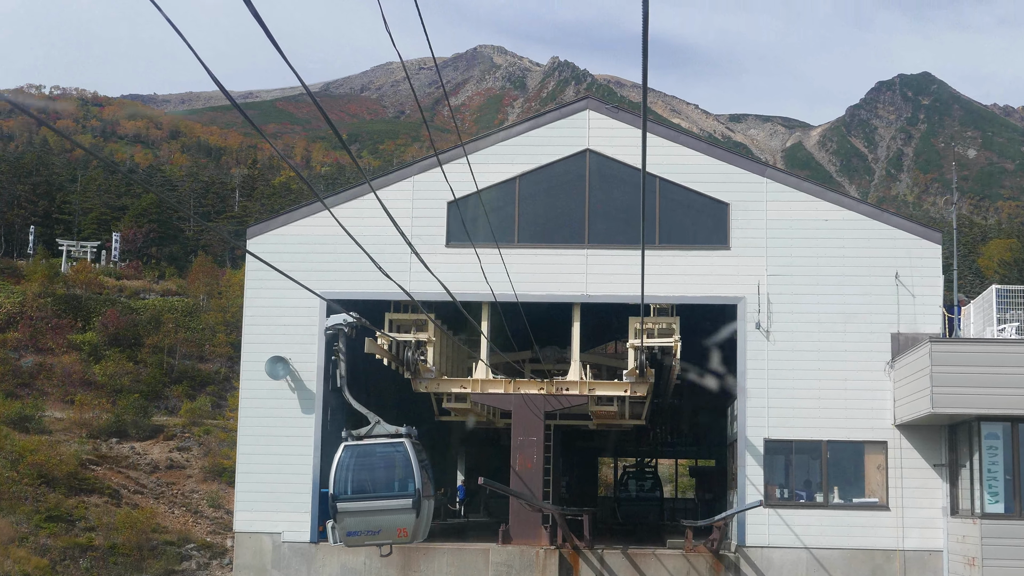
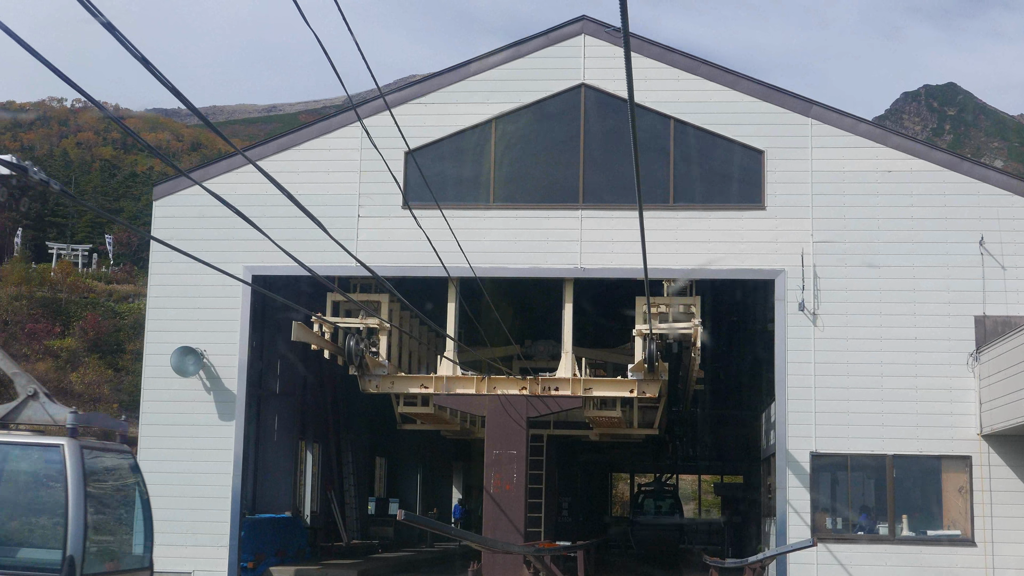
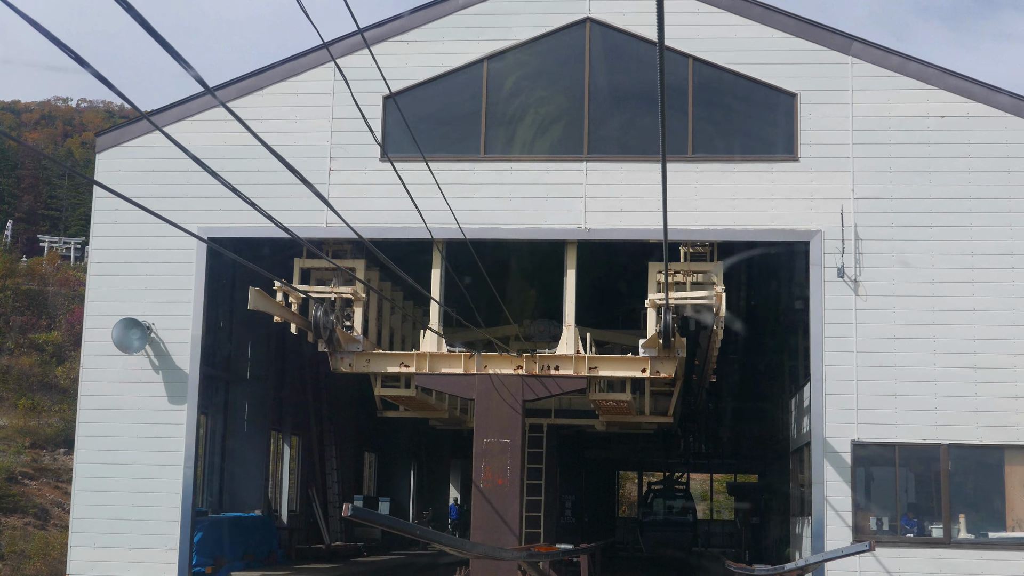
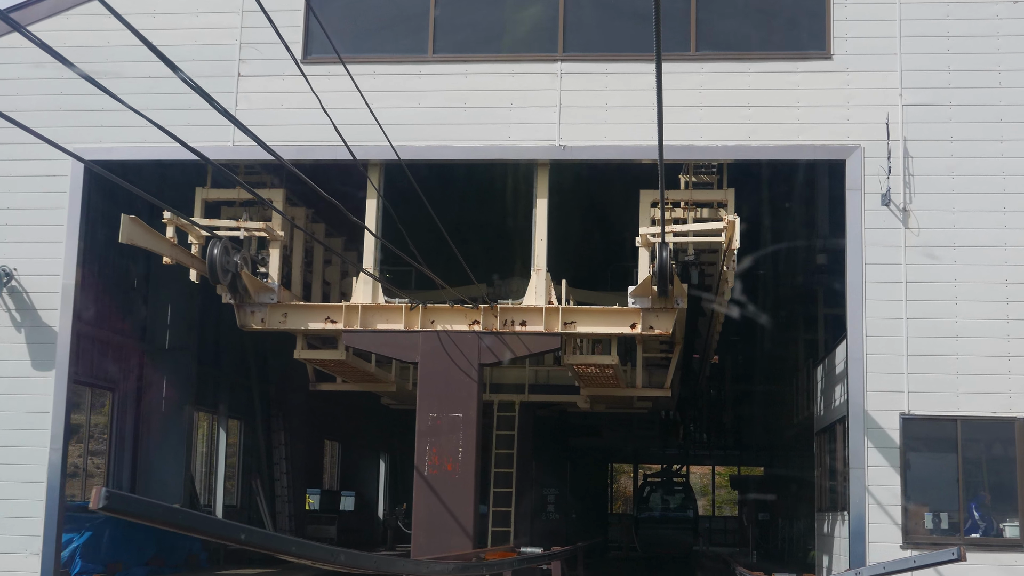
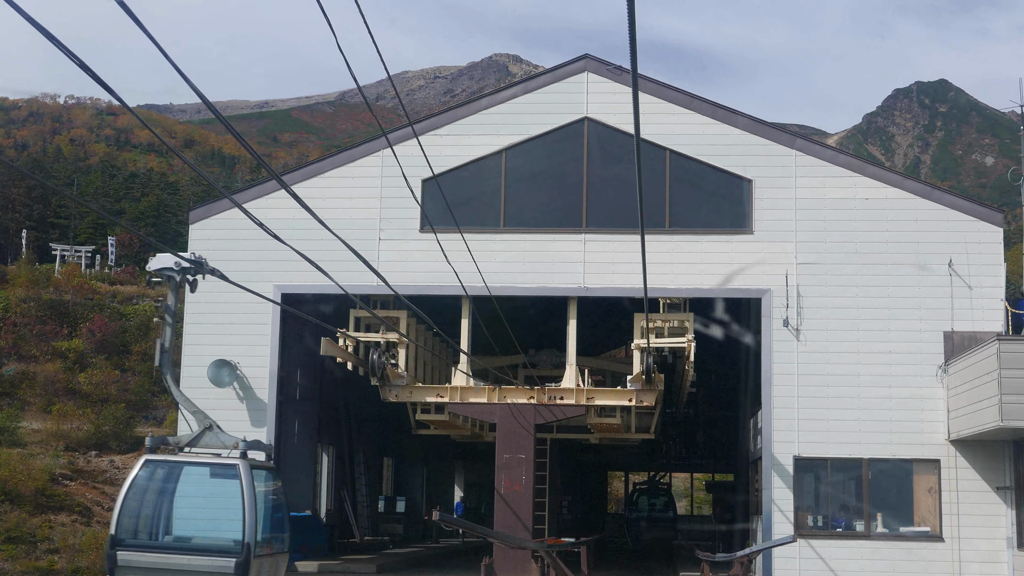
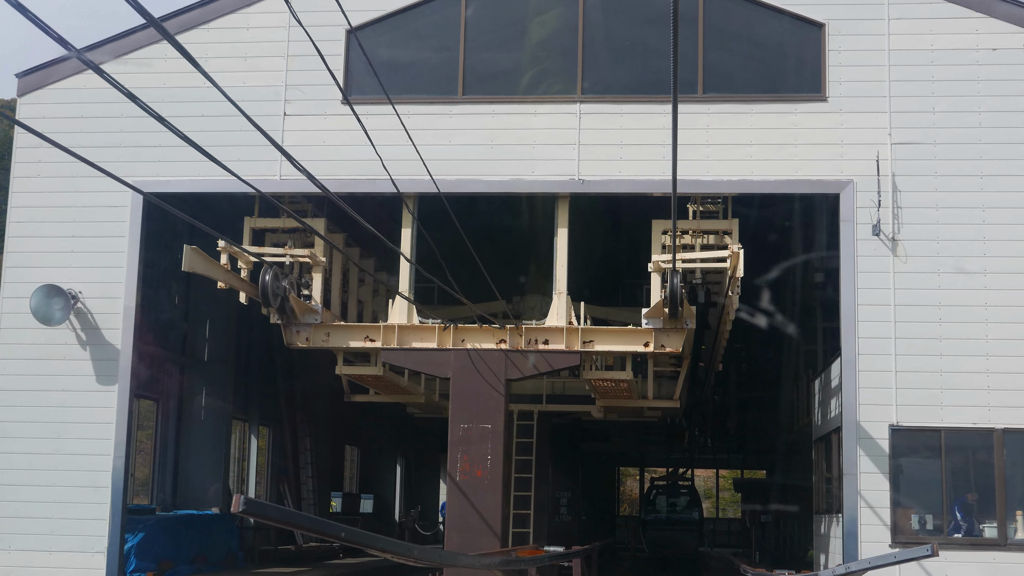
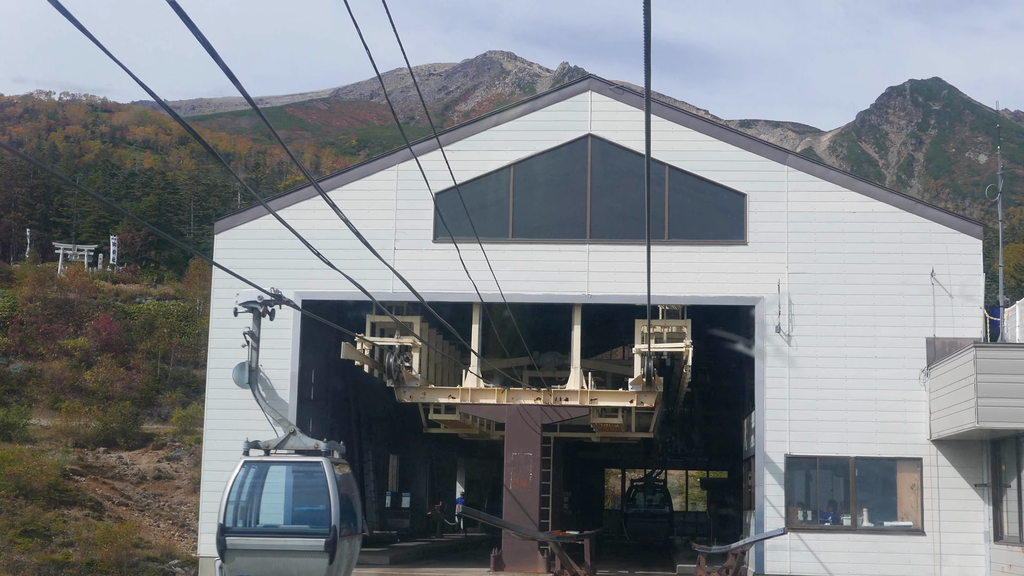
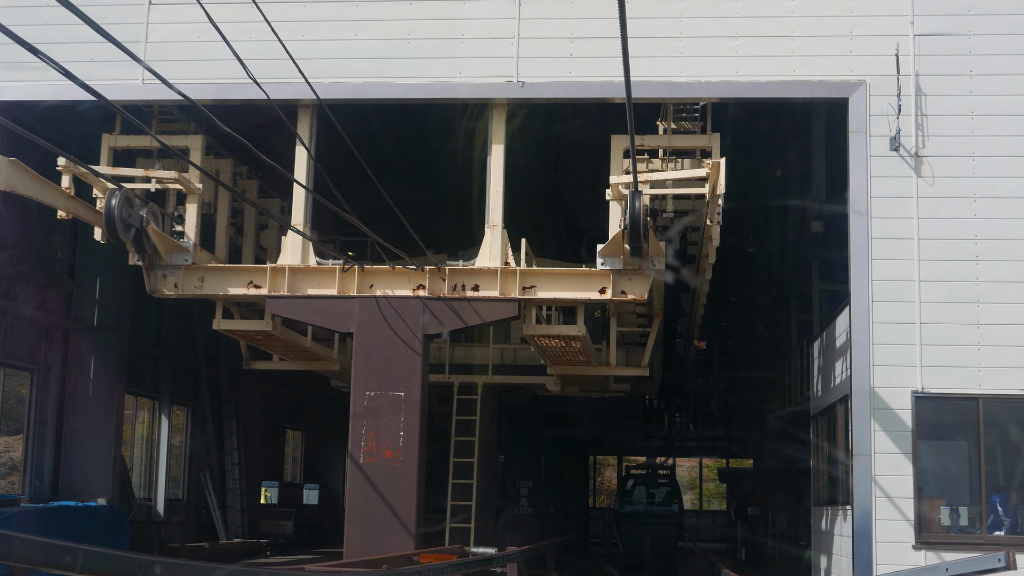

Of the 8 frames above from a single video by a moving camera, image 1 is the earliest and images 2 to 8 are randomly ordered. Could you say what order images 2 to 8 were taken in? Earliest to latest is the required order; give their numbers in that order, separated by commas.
7, 5, 2, 3, 6, 4, 8
